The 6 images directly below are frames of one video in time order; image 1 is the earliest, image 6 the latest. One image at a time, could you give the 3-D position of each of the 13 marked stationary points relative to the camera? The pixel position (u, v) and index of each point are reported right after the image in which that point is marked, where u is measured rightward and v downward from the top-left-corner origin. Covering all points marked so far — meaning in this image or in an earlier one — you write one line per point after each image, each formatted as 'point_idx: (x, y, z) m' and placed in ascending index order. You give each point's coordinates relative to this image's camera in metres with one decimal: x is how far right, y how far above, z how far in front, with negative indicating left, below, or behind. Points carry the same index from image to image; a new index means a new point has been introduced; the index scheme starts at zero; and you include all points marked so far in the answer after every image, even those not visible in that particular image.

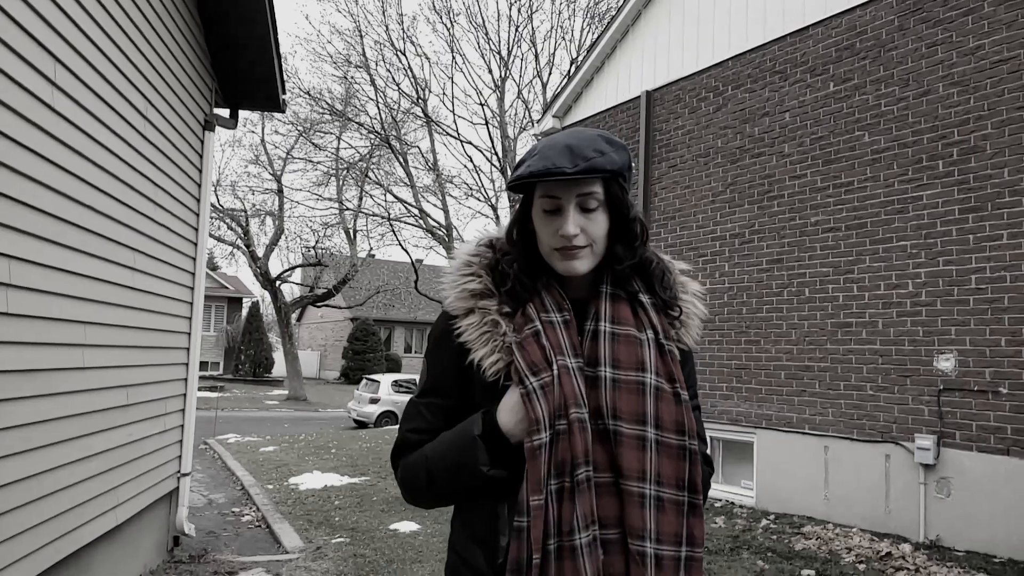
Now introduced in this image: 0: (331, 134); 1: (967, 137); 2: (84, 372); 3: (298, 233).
0: (-4.0, +3.5, +15.4) m
1: (+3.2, +1.1, +4.9) m
2: (-2.4, -0.5, +4.0) m
3: (-5.9, +1.5, +19.1) m
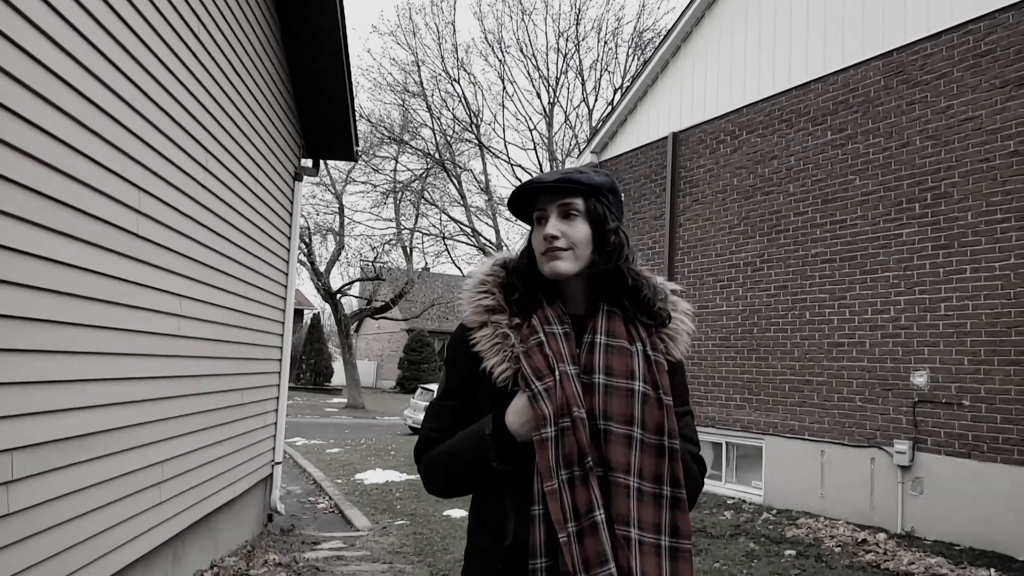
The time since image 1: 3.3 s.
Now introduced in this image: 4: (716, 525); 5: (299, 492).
0: (-2.9, +3.1, +16.7) m
1: (+3.5, +0.8, +5.7) m
2: (-2.2, -0.6, +5.2) m
3: (-4.5, +1.1, +20.6) m
4: (+1.8, -2.1, +6.1) m
5: (-2.6, -2.5, +8.6) m
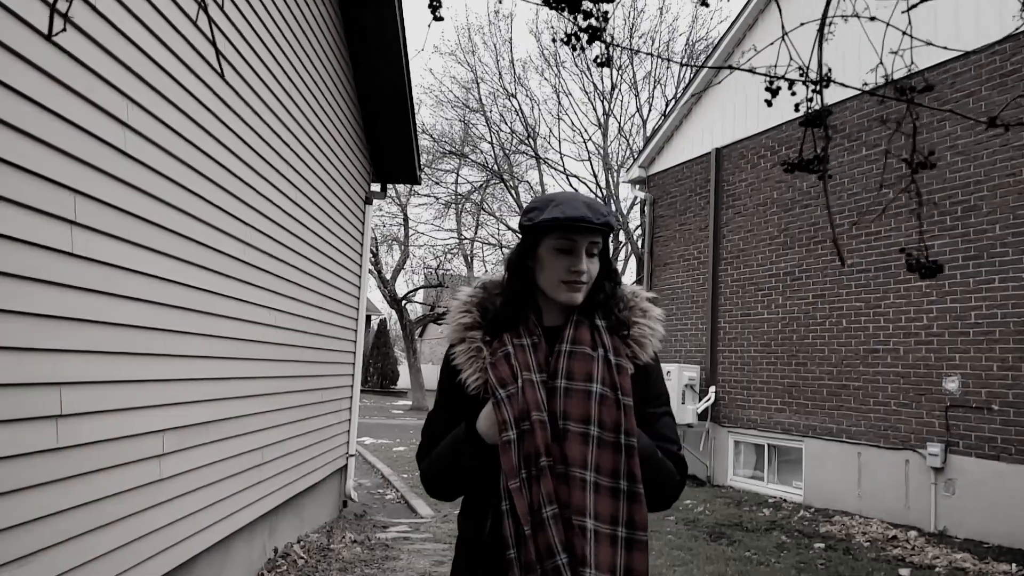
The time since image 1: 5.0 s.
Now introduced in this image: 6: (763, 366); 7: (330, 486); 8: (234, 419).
0: (-1.5, +3.0, +17.5) m
1: (+3.9, +0.8, +5.9) m
2: (-1.8, -0.7, +5.9) m
3: (-2.7, +0.9, +21.5) m
4: (+2.3, -2.2, +6.5) m
5: (-1.9, -2.6, +9.3) m
6: (+2.8, -0.9, +7.8) m
7: (-1.8, -2.0, +7.1) m
8: (-1.8, -0.9, +4.6) m
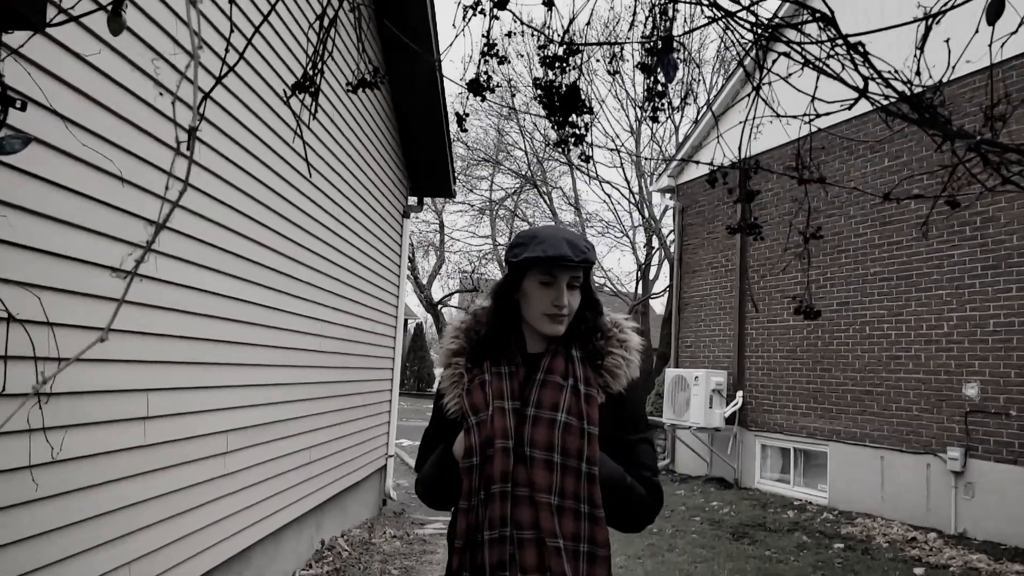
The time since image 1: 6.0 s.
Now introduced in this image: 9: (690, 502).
0: (-0.7, +2.8, +17.9) m
1: (+4.1, +0.7, +6.0) m
2: (-1.6, -0.8, +6.3) m
3: (-1.7, +0.7, +21.9) m
4: (+2.6, -2.2, +6.7) m
5: (-1.5, -2.8, +9.8) m
6: (+3.2, -1.0, +8.0) m
7: (-1.5, -2.1, +7.5) m
8: (-1.6, -1.0, +5.1) m
9: (+2.0, -2.4, +7.8) m
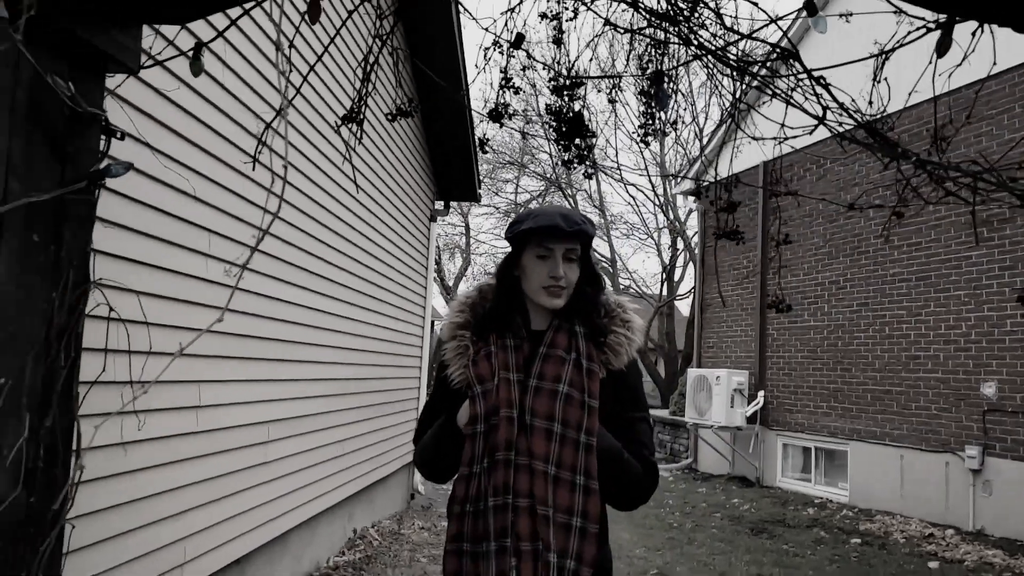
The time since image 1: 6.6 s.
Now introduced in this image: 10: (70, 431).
0: (0.0, +2.8, +18.2) m
1: (+4.3, +0.7, +6.1) m
2: (-1.3, -0.9, +6.6) m
3: (-0.9, +0.7, +22.2) m
4: (+2.8, -2.3, +6.8) m
5: (-1.1, -2.8, +10.0) m
6: (+3.5, -1.0, +8.1) m
7: (-1.2, -2.1, +7.8) m
8: (-1.4, -1.0, +5.4) m
9: (+2.3, -2.4, +8.0) m
10: (-1.0, -0.3, +1.5) m
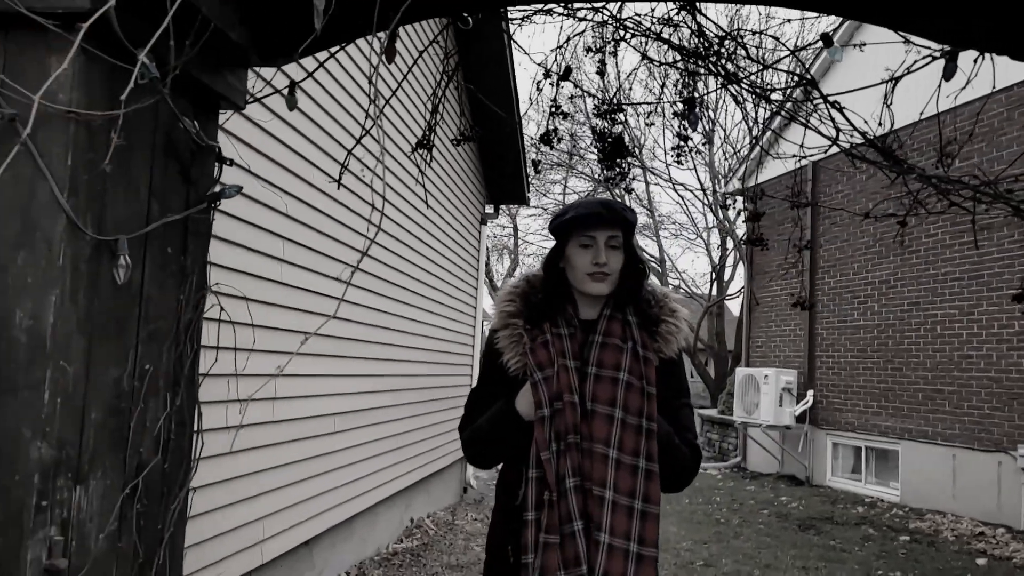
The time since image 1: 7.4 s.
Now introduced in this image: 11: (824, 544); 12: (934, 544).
0: (+1.2, +2.8, +18.4) m
1: (+4.8, +0.7, +6.1) m
2: (-0.9, -0.9, +6.9) m
3: (+0.7, +0.6, +22.5) m
4: (+3.3, -2.2, +6.9) m
5: (-0.4, -2.8, +10.3) m
6: (+4.1, -1.0, +8.1) m
7: (-0.7, -2.1, +8.1) m
8: (-1.0, -1.0, +5.7) m
9: (+2.9, -2.4, +8.0) m
10: (-0.8, -0.3, +1.8) m
11: (+2.6, -2.2, +5.9) m
12: (+3.5, -2.1, +5.8) m
